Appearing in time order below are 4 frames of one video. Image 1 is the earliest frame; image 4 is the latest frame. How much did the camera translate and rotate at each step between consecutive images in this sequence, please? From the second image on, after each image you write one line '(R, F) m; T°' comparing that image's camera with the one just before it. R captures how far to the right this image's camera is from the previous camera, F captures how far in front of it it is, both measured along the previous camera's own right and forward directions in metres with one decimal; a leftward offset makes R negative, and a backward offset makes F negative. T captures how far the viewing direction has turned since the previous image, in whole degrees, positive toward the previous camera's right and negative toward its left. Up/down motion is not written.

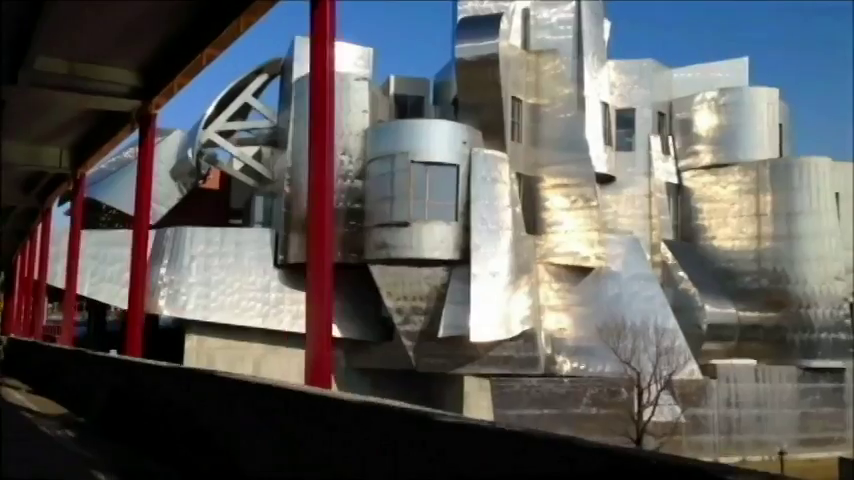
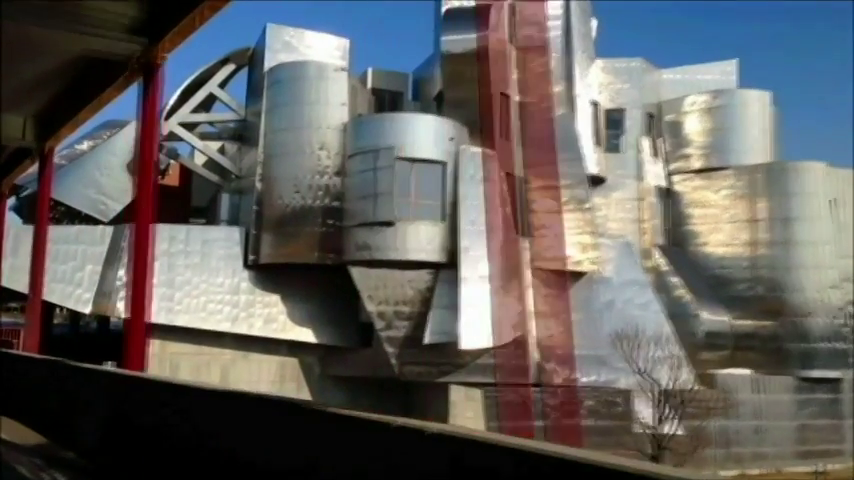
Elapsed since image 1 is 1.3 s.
(-1.0, +1.3) m; +4°
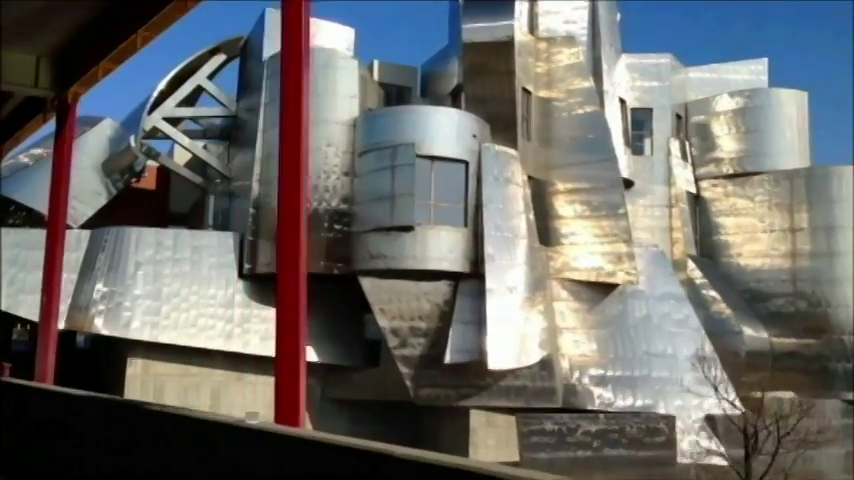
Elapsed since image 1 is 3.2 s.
(-1.3, +2.1) m; +3°
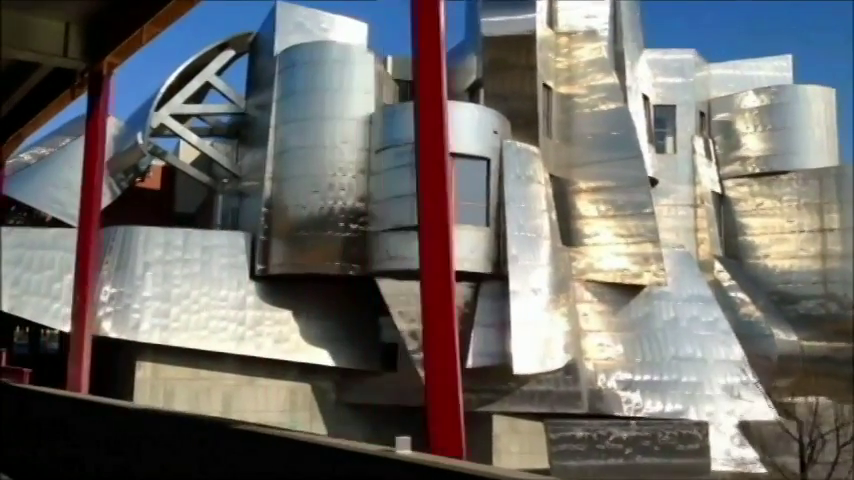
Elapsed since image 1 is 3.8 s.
(-0.5, +0.7) m; 0°
